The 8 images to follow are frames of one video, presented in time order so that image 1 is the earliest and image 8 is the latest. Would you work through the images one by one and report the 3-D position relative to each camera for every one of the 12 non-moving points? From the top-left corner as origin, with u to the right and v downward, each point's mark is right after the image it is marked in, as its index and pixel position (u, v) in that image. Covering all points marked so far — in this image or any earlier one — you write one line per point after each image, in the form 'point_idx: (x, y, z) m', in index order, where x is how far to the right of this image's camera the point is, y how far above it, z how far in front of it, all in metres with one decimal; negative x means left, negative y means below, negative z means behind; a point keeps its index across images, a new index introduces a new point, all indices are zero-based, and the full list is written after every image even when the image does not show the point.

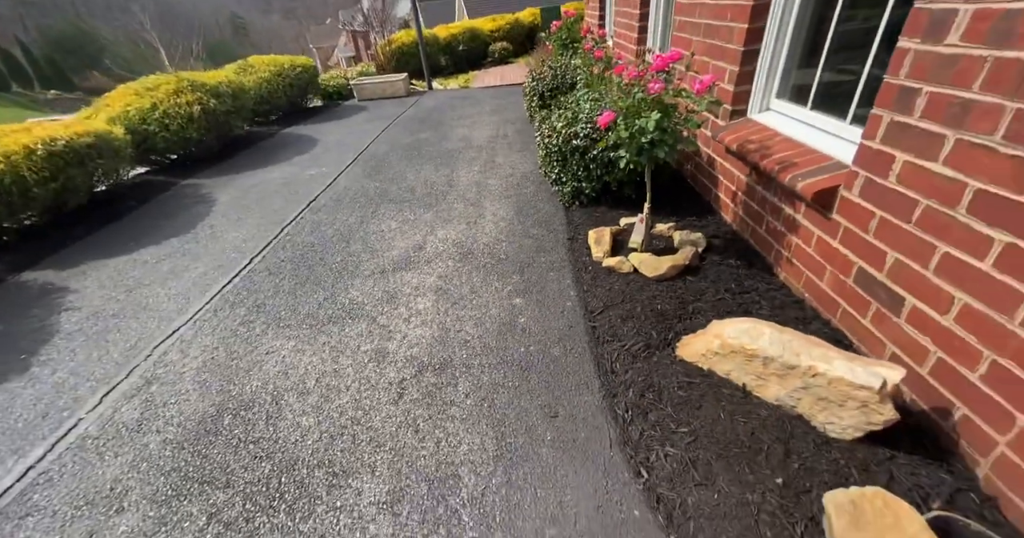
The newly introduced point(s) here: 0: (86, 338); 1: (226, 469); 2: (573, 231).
0: (-2.2, -0.4, +2.1) m
1: (-1.0, -0.7, +1.5) m
2: (+0.4, +0.3, +2.7) m
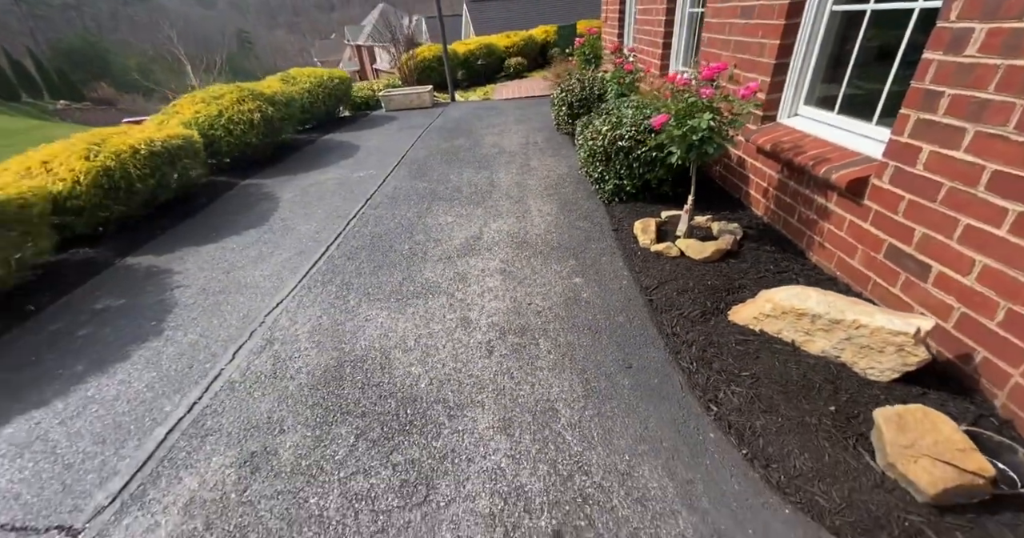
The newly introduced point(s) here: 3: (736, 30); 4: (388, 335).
0: (-1.9, -0.2, +2.4) m
1: (-0.7, -0.6, +1.7) m
2: (+0.8, +0.4, +3.0) m
3: (+1.6, +1.8, +2.9) m
4: (-0.7, -0.3, +2.1) m
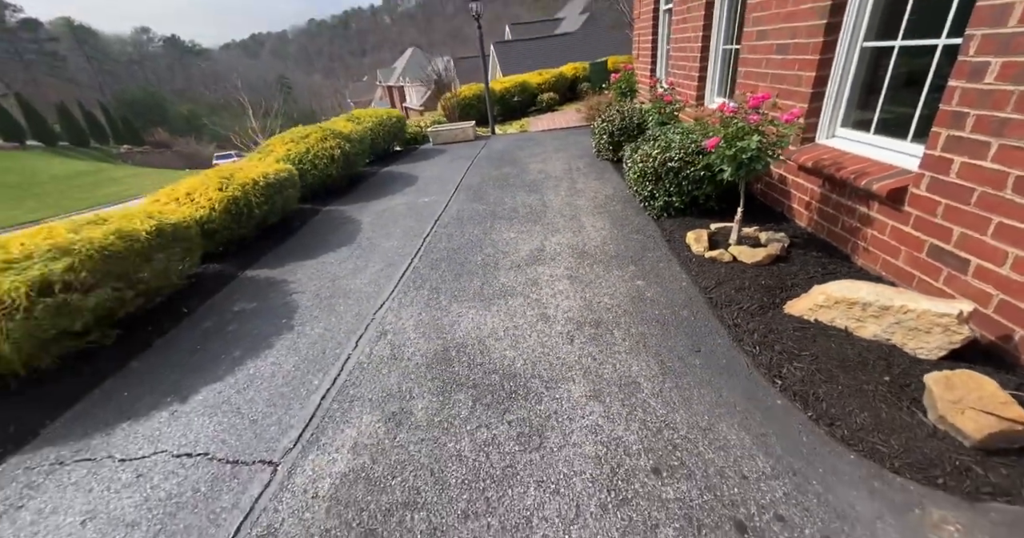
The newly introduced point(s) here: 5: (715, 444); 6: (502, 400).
0: (-1.4, -0.3, +2.9) m
1: (-0.2, -0.6, +2.1) m
2: (+1.3, +0.3, +3.3) m
3: (+2.1, +1.7, +3.3) m
4: (-0.2, -0.4, +2.5) m
5: (+0.8, -0.7, +1.6) m
6: (-0.1, -0.6, +1.9) m
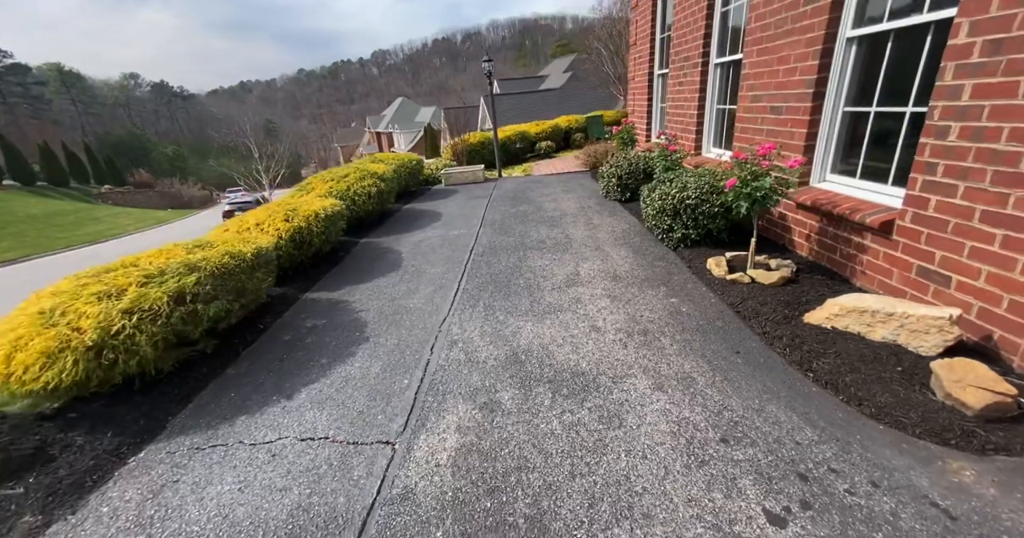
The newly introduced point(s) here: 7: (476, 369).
0: (-1.0, -0.4, +3.2) m
1: (+0.2, -0.6, +2.4) m
2: (+1.7, +0.1, +3.7) m
3: (+2.5, +1.5, +3.9) m
4: (+0.2, -0.5, +2.8) m
5: (+1.3, -0.7, +1.9) m
6: (+0.4, -0.7, +2.3) m
7: (-0.2, -0.6, +2.5) m
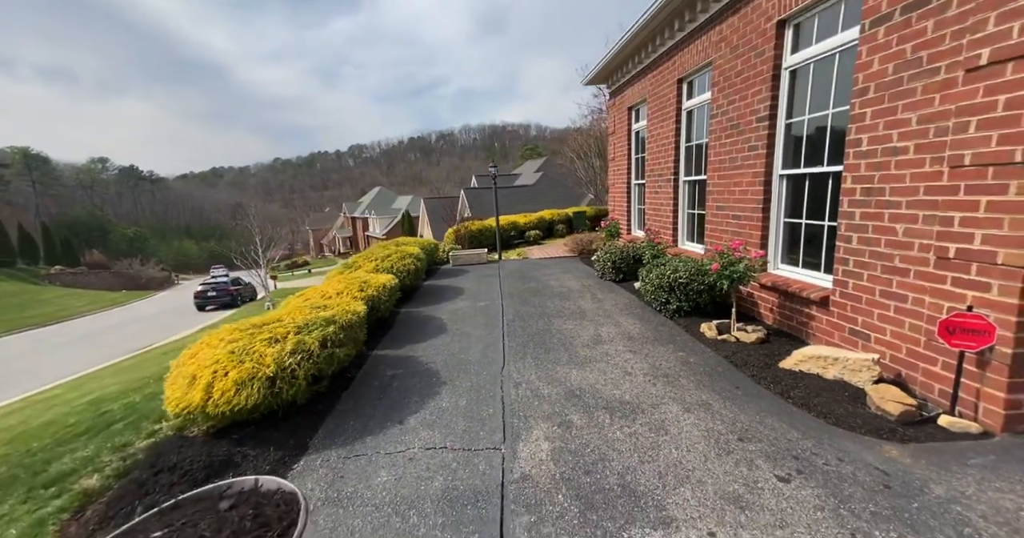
0: (-0.5, -1.0, +3.9) m
1: (+0.7, -1.1, +3.2) m
2: (+2.1, -0.7, +4.7) m
3: (+2.9, +0.6, +5.3) m
4: (+0.7, -1.0, +3.6) m
5: (+1.8, -1.1, +2.8) m
6: (+0.9, -1.1, +3.0) m
7: (+0.3, -1.1, +3.3) m
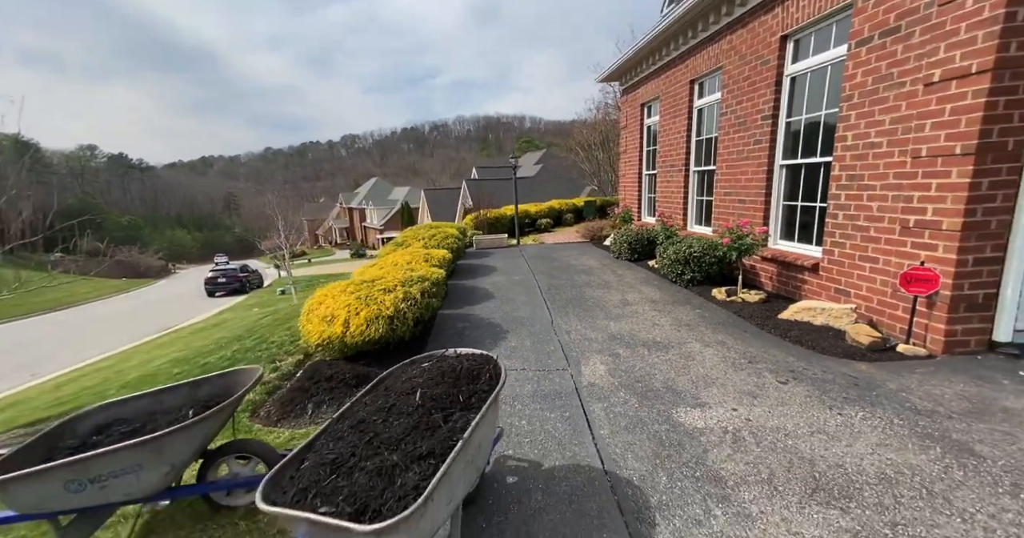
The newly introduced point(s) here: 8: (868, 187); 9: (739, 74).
0: (0.0, -0.7, +4.7) m
1: (+1.3, -0.8, +4.0) m
2: (+2.7, -0.3, +5.6) m
3: (+3.5, +0.9, +6.1) m
4: (+1.2, -0.7, +4.5) m
5: (+2.4, -0.8, +3.6) m
6: (+1.4, -0.8, +3.9) m
7: (+0.8, -0.8, +4.1) m
8: (+3.5, +0.8, +3.9) m
9: (+3.4, +2.9, +5.9) m
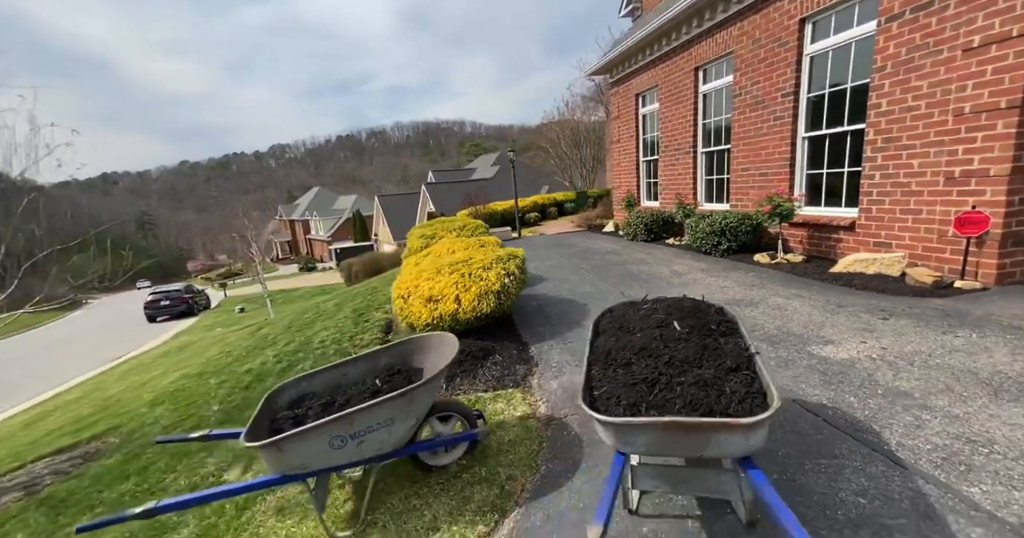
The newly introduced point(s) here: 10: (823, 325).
0: (+0.9, -0.3, +4.8) m
1: (+2.2, -0.4, +4.2) m
2: (+3.4, +0.1, +5.9) m
3: (+4.1, +1.4, +6.6) m
4: (+2.1, -0.3, +4.6) m
5: (+3.3, -0.3, +4.0) m
6: (+2.4, -0.4, +4.1) m
7: (+1.8, -0.4, +4.3) m
8: (+4.3, +1.3, +4.4) m
9: (+3.9, +3.4, +6.4) m
10: (+2.7, -0.5, +3.4) m
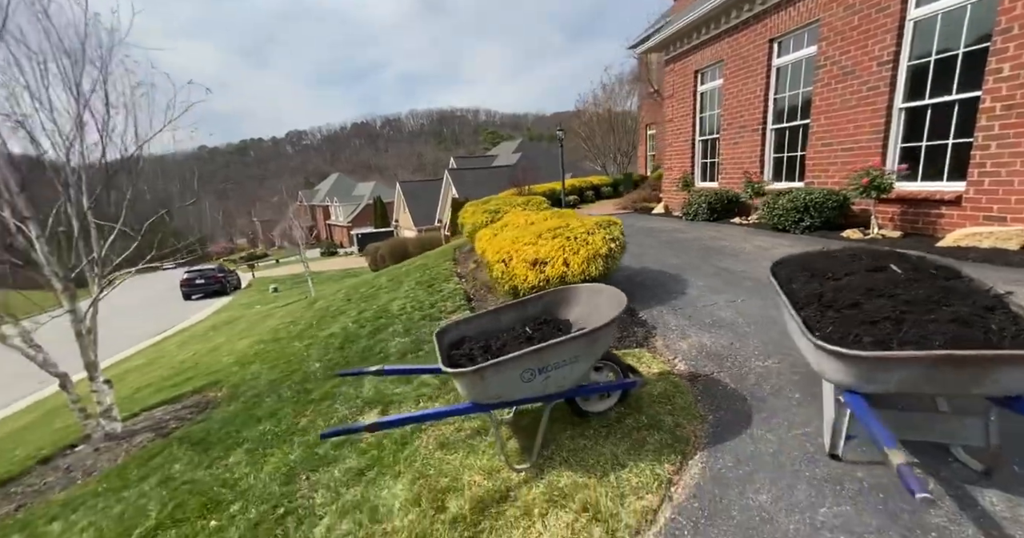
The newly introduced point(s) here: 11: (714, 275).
0: (+1.9, 0.0, +4.6) m
1: (+3.2, -0.1, +4.0) m
2: (+4.5, +0.4, +5.7) m
3: (+5.2, +1.8, +6.3) m
4: (+3.2, 0.0, +4.5) m
5: (+4.3, 0.0, +3.7) m
6: (+3.4, -0.1, +3.9) m
7: (+2.8, -0.1, +4.1) m
8: (+5.4, +1.6, +4.1) m
9: (+5.0, +3.7, +6.0) m
10: (+3.6, -0.2, +3.2) m
11: (+2.1, -0.1, +4.3) m
